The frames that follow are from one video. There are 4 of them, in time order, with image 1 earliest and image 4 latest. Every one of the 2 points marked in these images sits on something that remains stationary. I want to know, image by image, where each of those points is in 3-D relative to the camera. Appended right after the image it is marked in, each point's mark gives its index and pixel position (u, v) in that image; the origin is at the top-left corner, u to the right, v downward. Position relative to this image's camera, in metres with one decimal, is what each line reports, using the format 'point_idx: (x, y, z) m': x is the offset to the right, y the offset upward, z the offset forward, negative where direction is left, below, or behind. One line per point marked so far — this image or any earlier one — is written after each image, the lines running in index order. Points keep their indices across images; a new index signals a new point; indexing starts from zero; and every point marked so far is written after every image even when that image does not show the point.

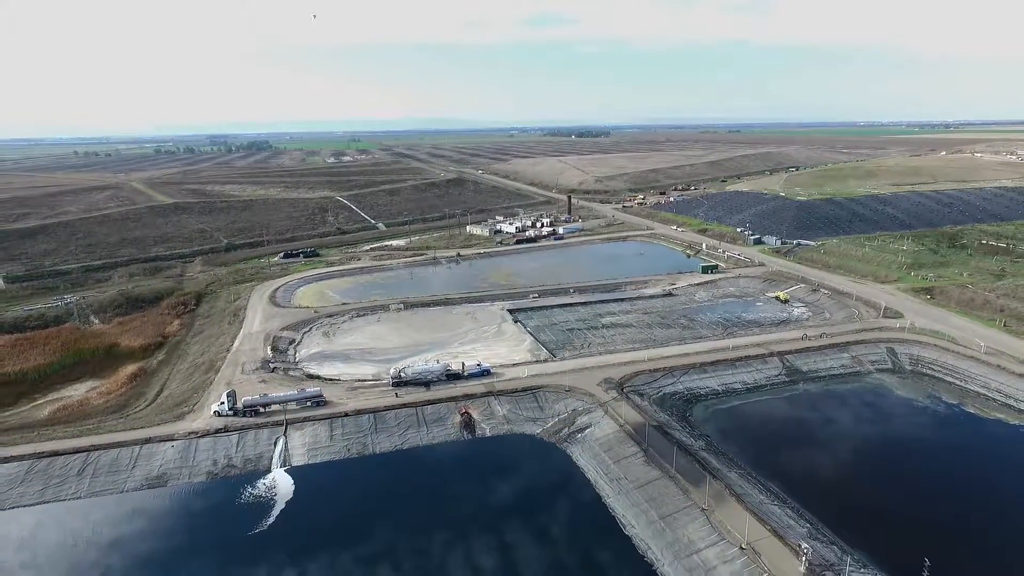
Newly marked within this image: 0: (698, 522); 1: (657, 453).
0: (+5.0, -6.2, +14.6) m
1: (+4.7, -5.3, +17.5) m
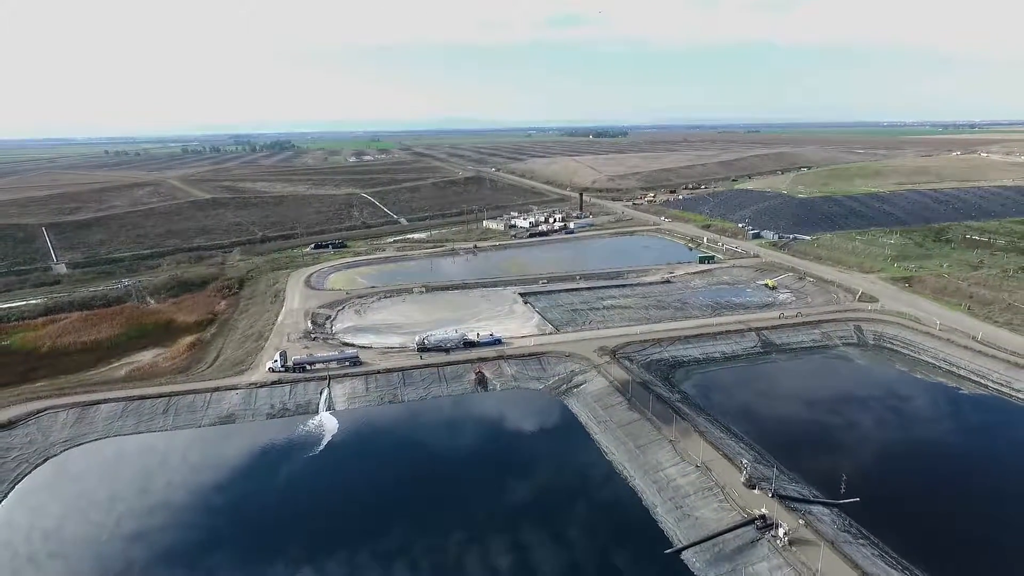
0: (+5.1, -5.3, +18.0) m
1: (+4.9, -4.4, +20.9) m
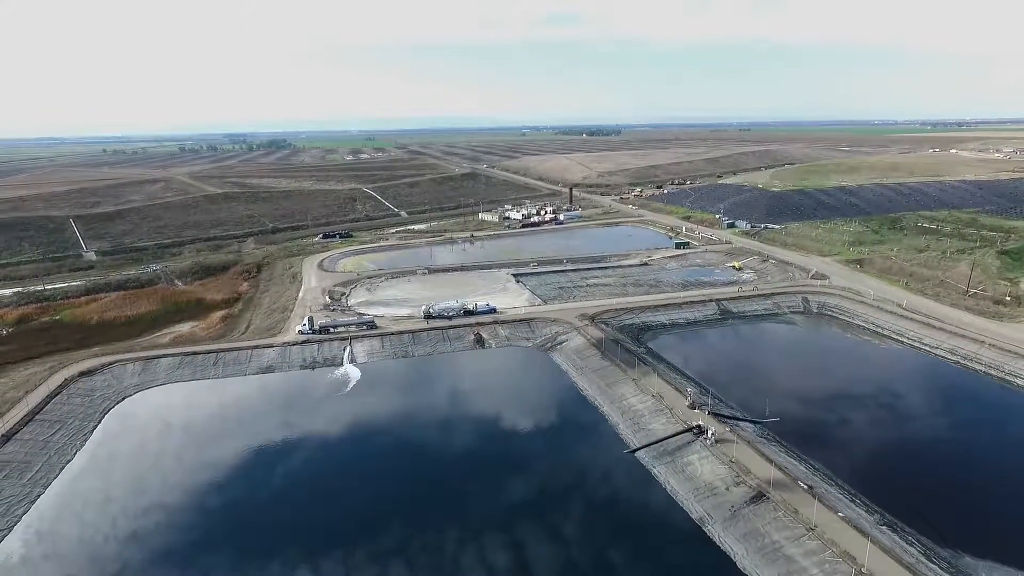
0: (+4.8, -4.0, +22.2) m
1: (+4.6, -3.0, +25.2) m
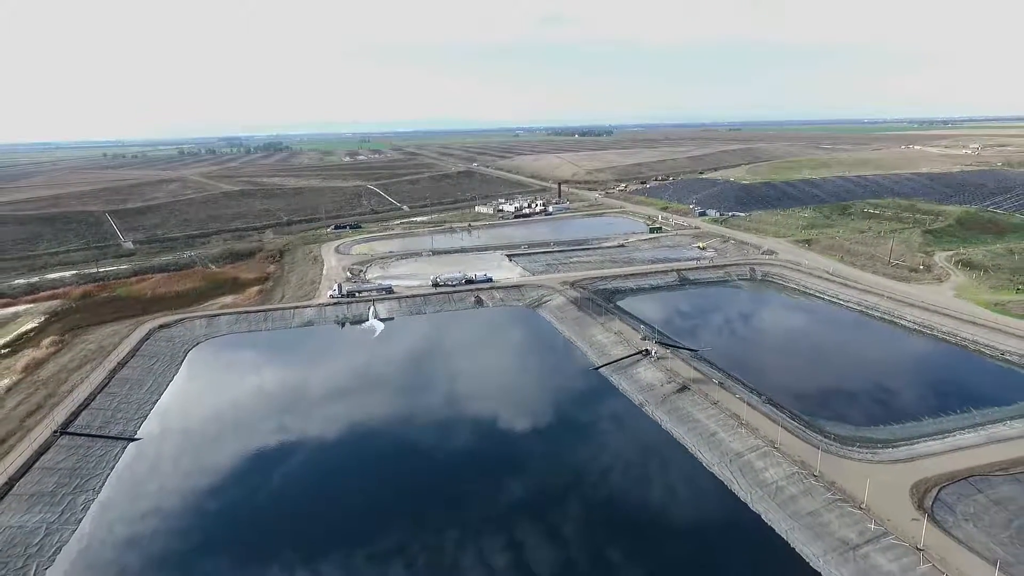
0: (+4.5, -2.1, +28.3) m
1: (+4.2, -1.1, +31.2) m
